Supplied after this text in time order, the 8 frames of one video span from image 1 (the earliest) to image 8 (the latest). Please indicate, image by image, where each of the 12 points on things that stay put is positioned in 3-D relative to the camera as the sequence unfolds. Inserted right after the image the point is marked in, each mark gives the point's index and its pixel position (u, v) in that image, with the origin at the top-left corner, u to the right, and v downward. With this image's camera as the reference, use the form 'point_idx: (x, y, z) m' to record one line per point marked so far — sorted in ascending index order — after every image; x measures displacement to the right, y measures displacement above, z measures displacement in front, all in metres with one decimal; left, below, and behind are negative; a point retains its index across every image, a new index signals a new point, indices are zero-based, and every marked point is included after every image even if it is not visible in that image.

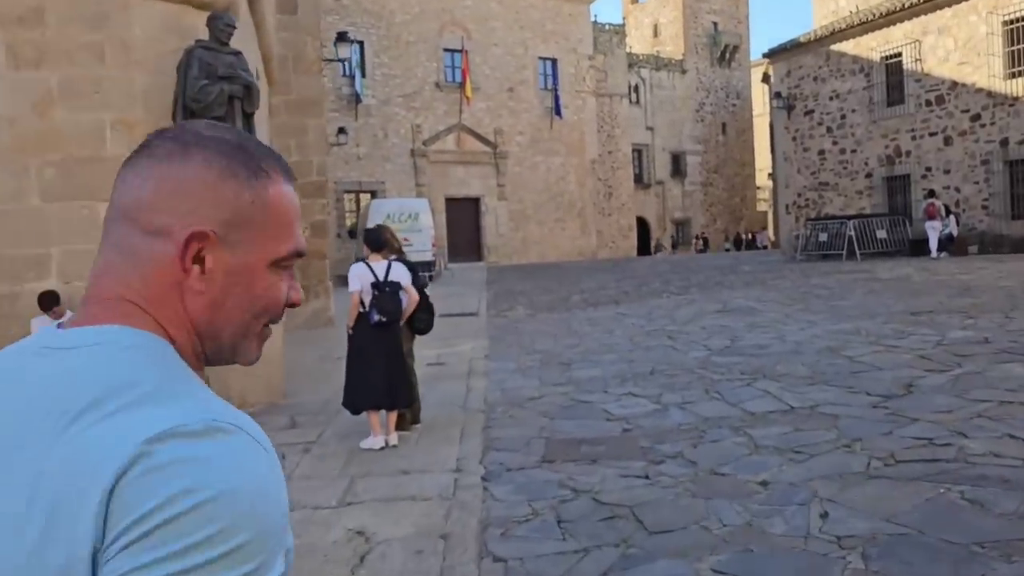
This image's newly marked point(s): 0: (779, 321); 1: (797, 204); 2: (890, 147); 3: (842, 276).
0: (+2.5, -0.3, +8.4) m
1: (+6.2, +1.8, +19.3) m
2: (+7.2, +2.7, +16.9) m
3: (+4.6, +0.1, +12.5) m
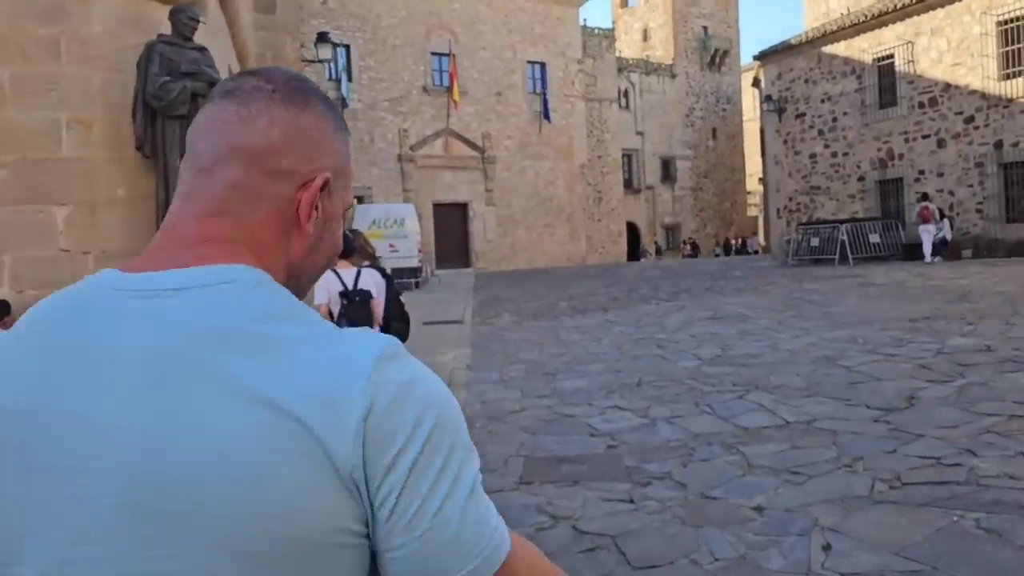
0: (+2.4, -0.4, +8.1) m
1: (+5.9, +1.7, +19.1) m
2: (+6.9, +2.6, +16.7) m
3: (+4.4, +0.1, +12.2) m
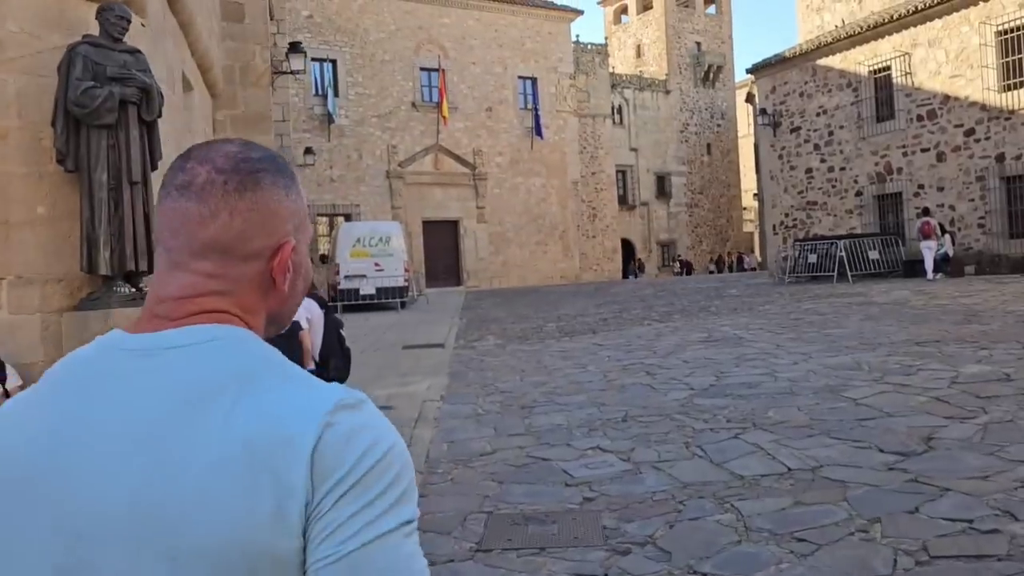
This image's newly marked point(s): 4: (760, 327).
0: (+2.2, -0.6, +7.6) m
1: (+5.7, +1.3, +18.6) m
2: (+6.7, +2.3, +16.2) m
3: (+4.2, -0.2, +11.7) m
4: (+2.7, -0.4, +9.7) m
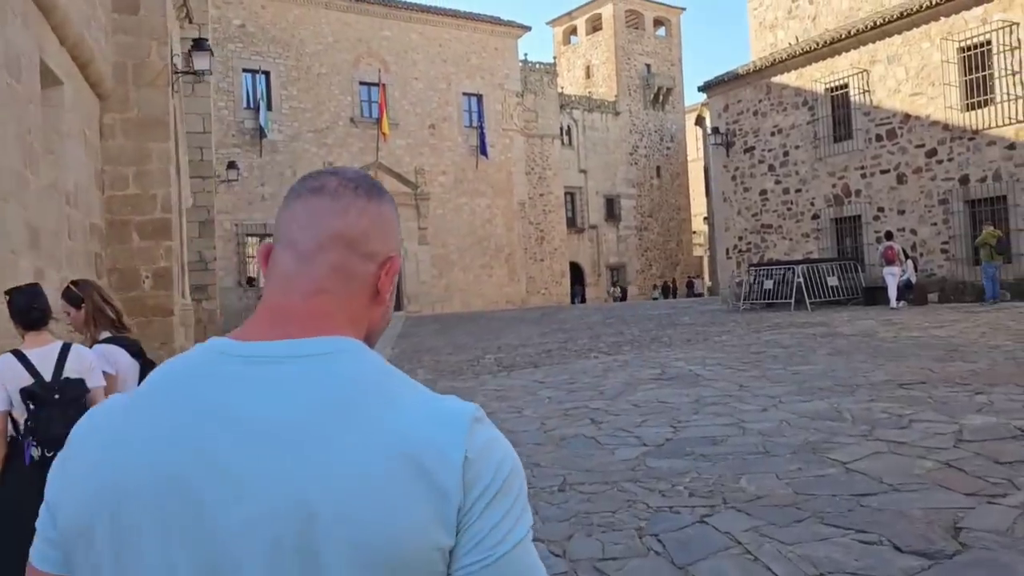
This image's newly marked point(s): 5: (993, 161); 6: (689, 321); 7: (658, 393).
0: (+1.6, -0.8, +6.6) m
1: (+4.5, +0.8, +17.8) m
2: (+5.7, +1.8, +15.5) m
3: (+3.5, -0.5, +10.8) m
4: (+2.0, -0.7, +8.7) m
5: (+7.0, +1.9, +13.0) m
6: (+2.8, -0.5, +14.3) m
7: (+1.2, -0.9, +7.2) m
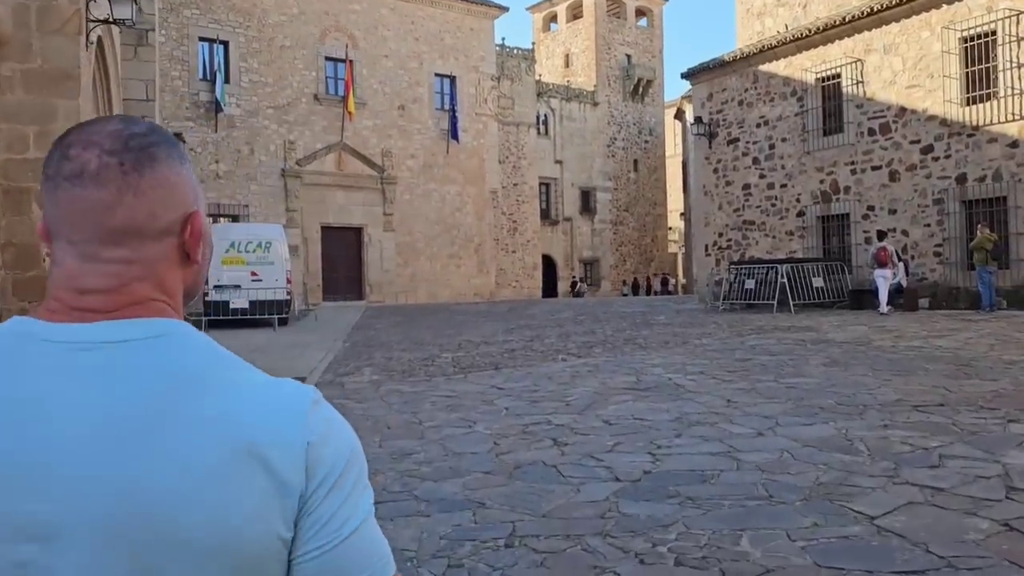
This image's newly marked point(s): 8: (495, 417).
0: (+1.3, -0.8, +5.6) m
1: (+3.9, +0.8, +16.9) m
2: (+5.1, +1.7, +14.6) m
3: (+3.0, -0.5, +9.9) m
4: (+1.6, -0.7, +7.7) m
5: (+6.6, +1.8, +12.2) m
6: (+2.3, -0.5, +13.3) m
7: (+0.8, -0.8, +6.2) m
8: (-0.1, -0.9, +6.2) m
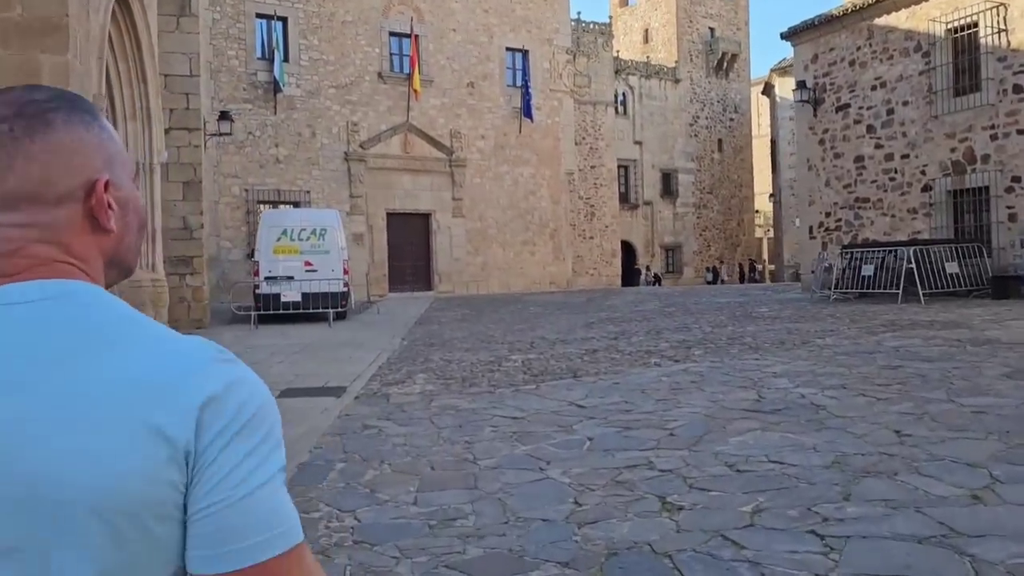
0: (+1.7, -0.8, +3.9) m
1: (+5.2, +1.1, +14.9) m
2: (+6.3, +1.9, +12.5) m
3: (+3.8, -0.4, +8.0) m
4: (+2.2, -0.6, +6.0) m
5: (+7.5, +1.9, +10.0) m
6: (+3.3, -0.3, +11.5) m
7: (+1.3, -0.8, +4.5) m
8: (+0.3, -0.8, +4.6) m
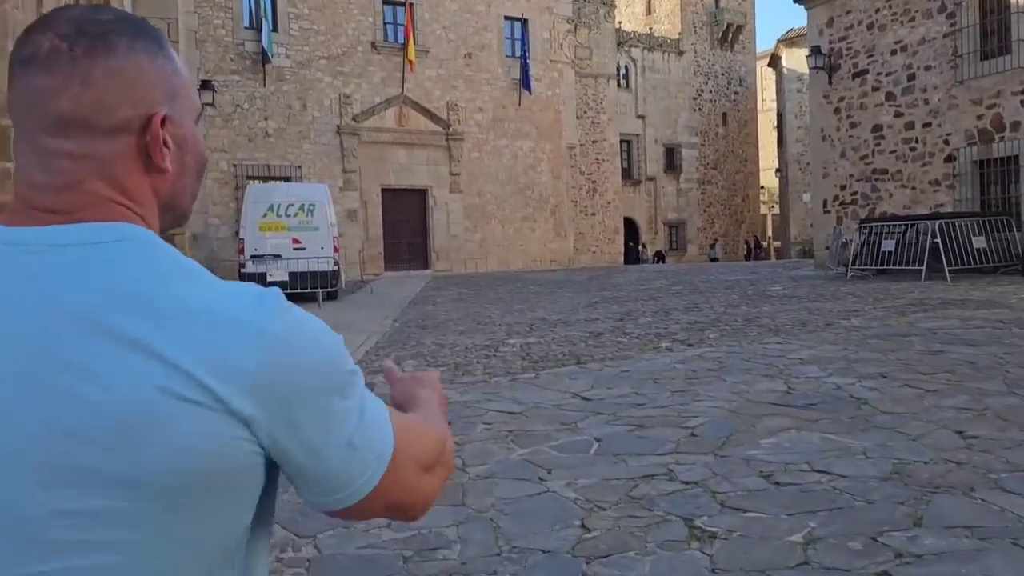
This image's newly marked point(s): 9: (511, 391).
0: (+1.7, -0.7, +3.2) m
1: (+5.2, +1.4, +14.2) m
2: (+6.2, +2.3, +11.7) m
3: (+3.7, -0.2, +7.3) m
4: (+2.2, -0.5, +5.3) m
5: (+7.5, +2.2, +9.2) m
6: (+3.3, 0.0, +10.8) m
7: (+1.3, -0.7, +3.9) m
8: (+0.3, -0.7, +3.9) m
9: (0.0, -0.6, +5.7) m
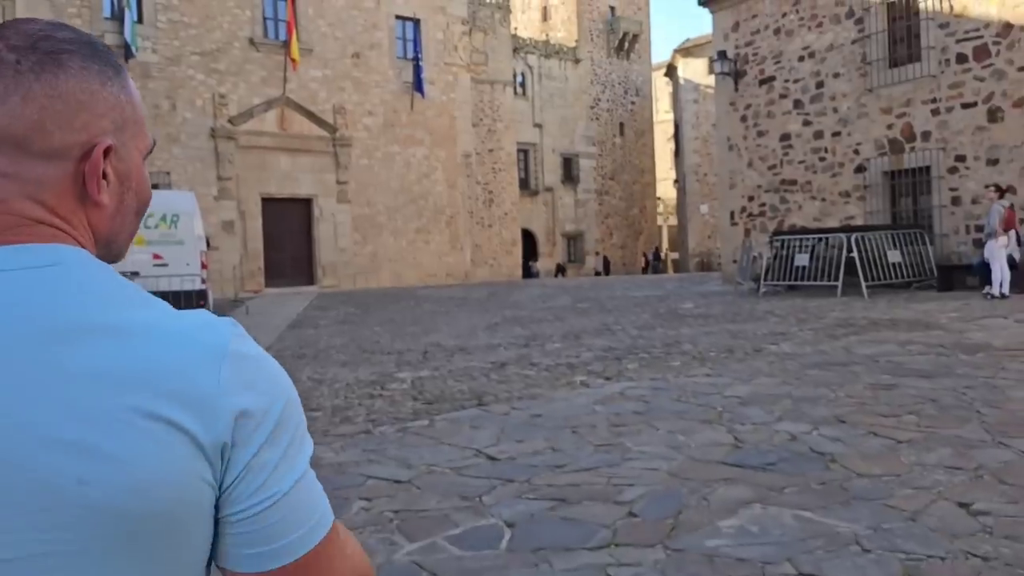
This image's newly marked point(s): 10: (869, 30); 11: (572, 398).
0: (+1.4, -0.8, +2.3) m
1: (+3.6, +1.2, +13.7) m
2: (+4.9, +2.1, +11.4) m
3: (+2.9, -0.4, +6.7) m
4: (+1.6, -0.6, +4.5) m
5: (+6.4, +2.0, +9.0) m
6: (+2.1, -0.2, +10.1) m
7: (+0.9, -0.8, +2.9) m
8: (-0.1, -0.9, +2.9) m
9: (-0.6, -0.8, +4.6) m
10: (+4.6, +3.4, +11.6) m
11: (+0.4, -0.7, +5.5) m
